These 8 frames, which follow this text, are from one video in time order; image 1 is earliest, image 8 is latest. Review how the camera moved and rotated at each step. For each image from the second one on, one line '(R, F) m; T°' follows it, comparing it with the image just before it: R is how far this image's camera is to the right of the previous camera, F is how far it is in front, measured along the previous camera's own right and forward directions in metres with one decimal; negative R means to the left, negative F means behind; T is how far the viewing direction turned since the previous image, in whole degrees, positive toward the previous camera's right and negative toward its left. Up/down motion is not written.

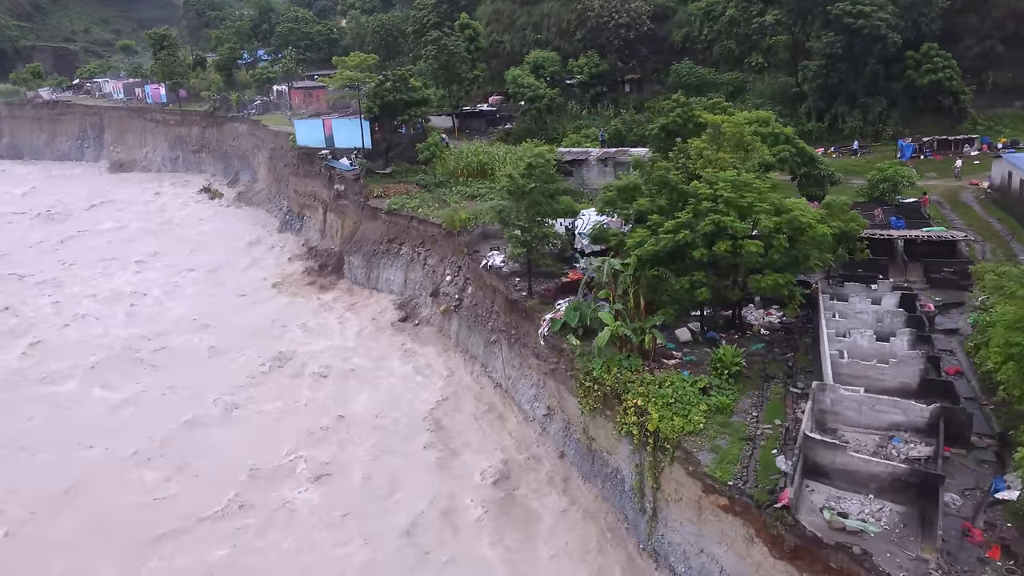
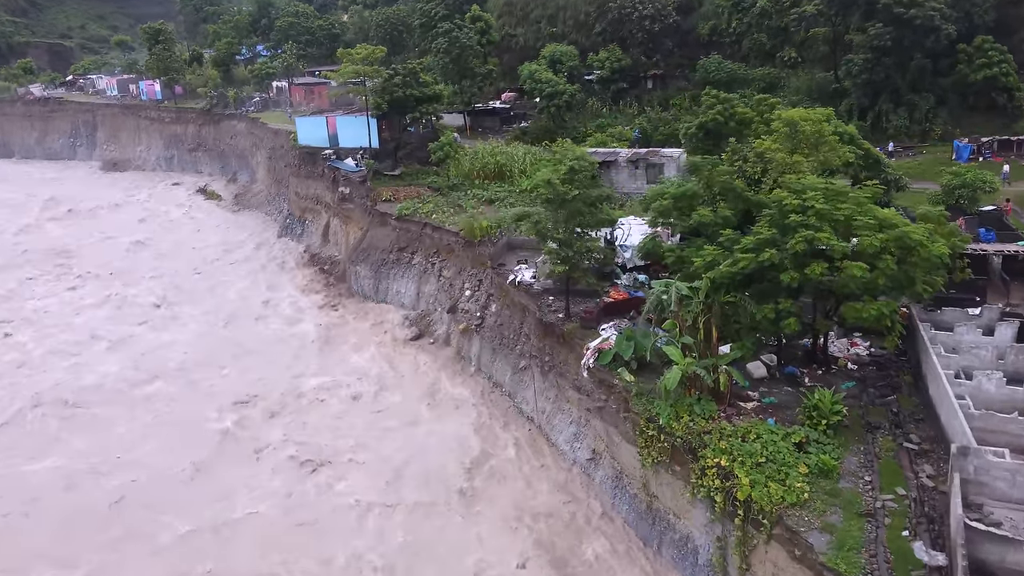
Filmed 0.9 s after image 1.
(-0.6, +1.9) m; 0°
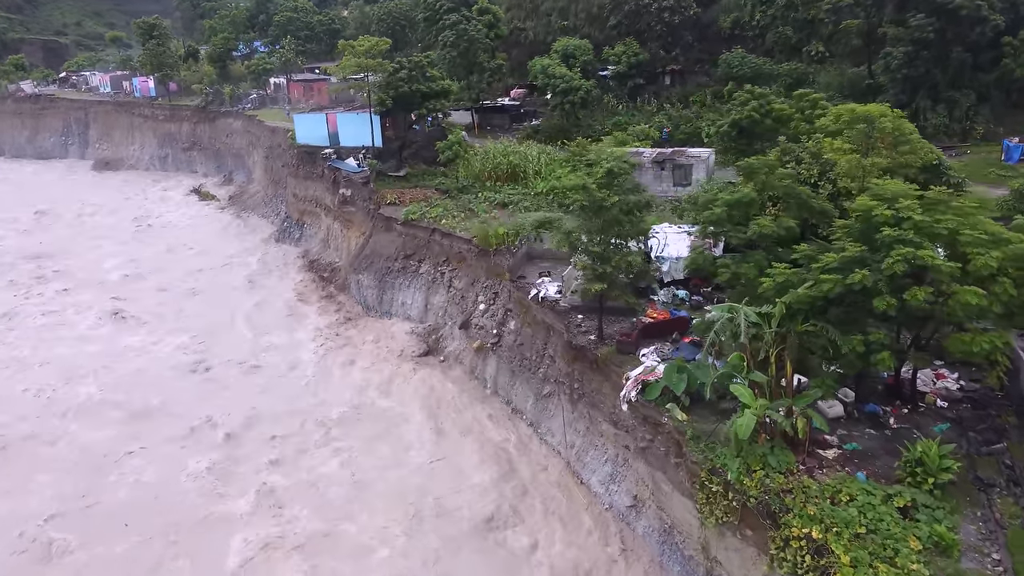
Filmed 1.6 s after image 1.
(-0.4, +1.5) m; 0°
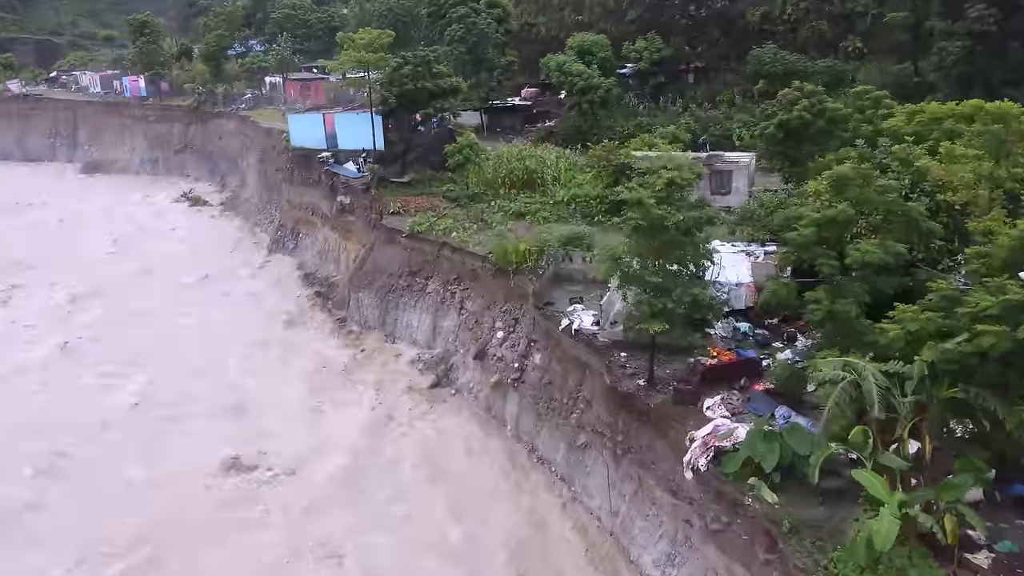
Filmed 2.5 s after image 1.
(-0.4, +2.0) m; 0°
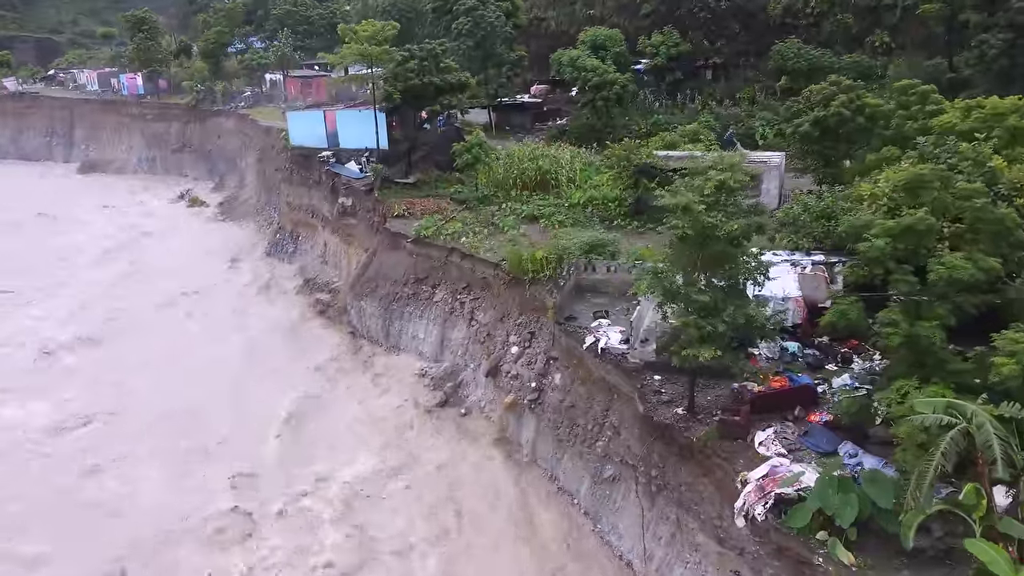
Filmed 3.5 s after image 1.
(-0.2, +1.1) m; 0°
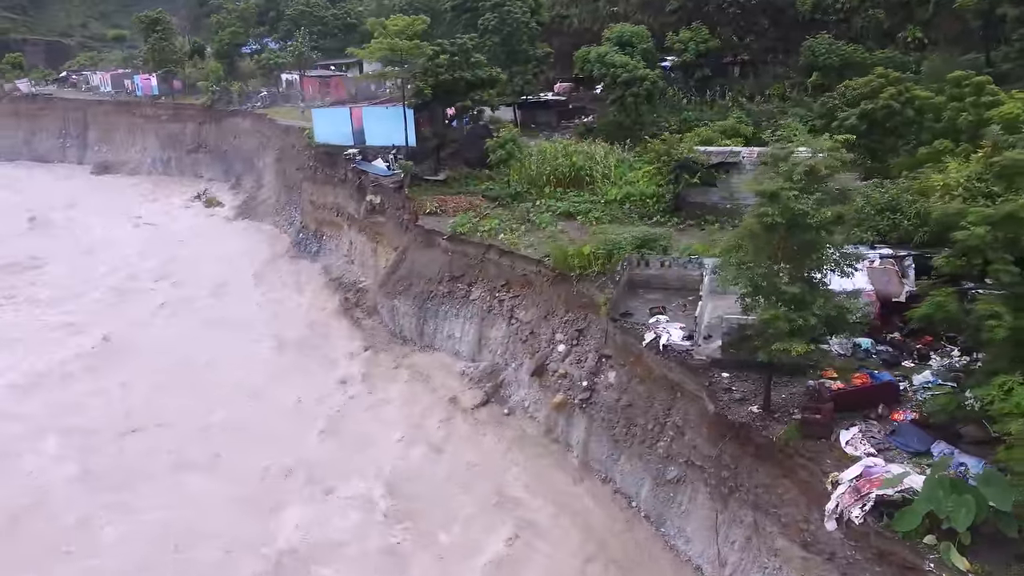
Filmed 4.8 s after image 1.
(-0.6, +0.3) m; 0°
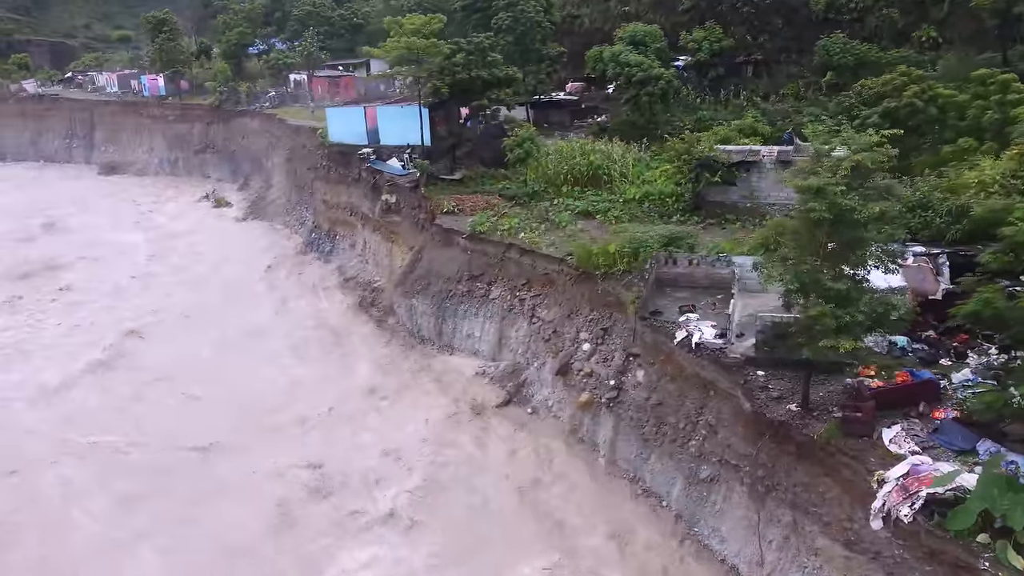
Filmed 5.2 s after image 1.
(-0.3, +0.1) m; 0°
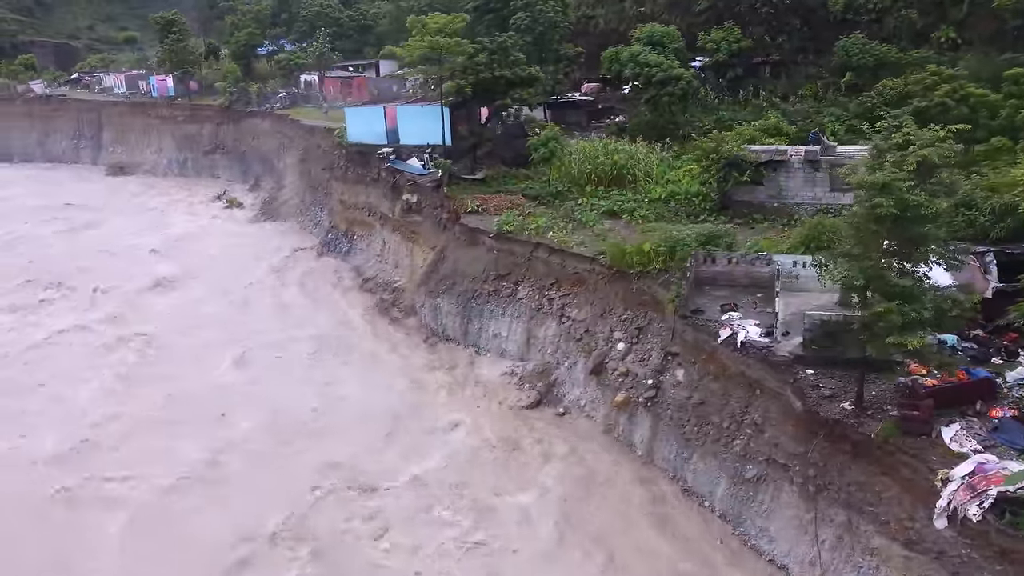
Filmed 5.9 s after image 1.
(-0.5, +0.1) m; 0°
